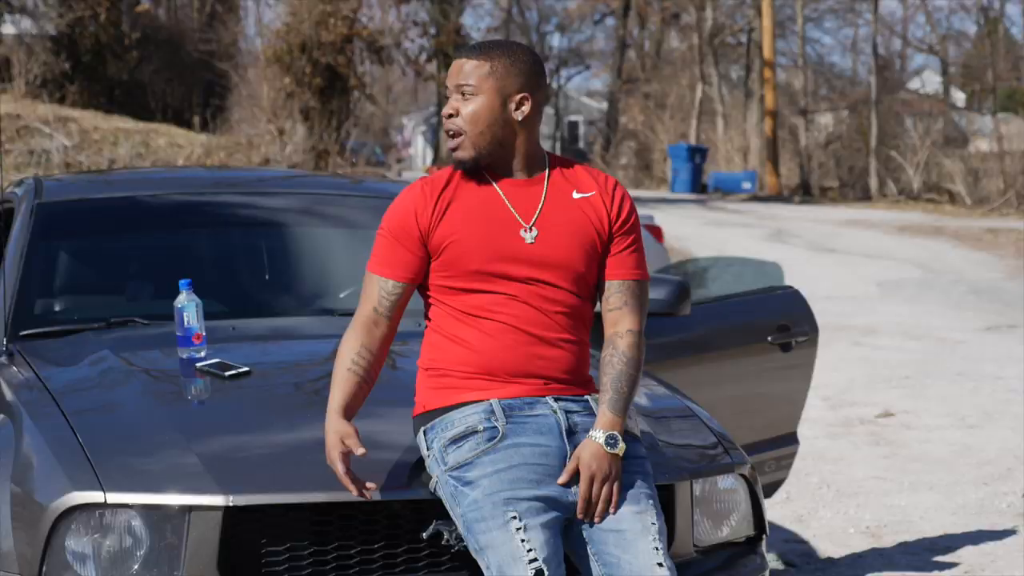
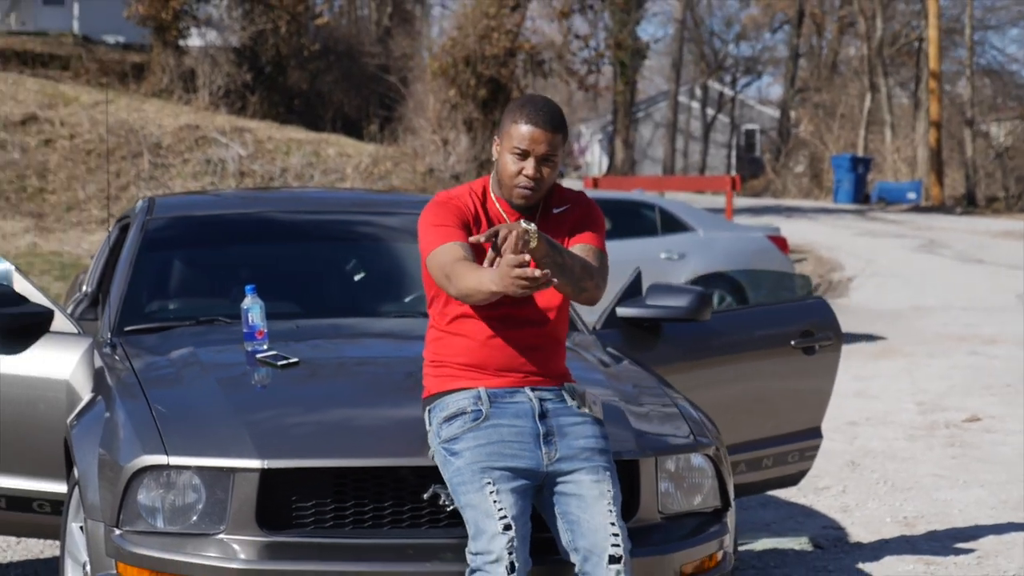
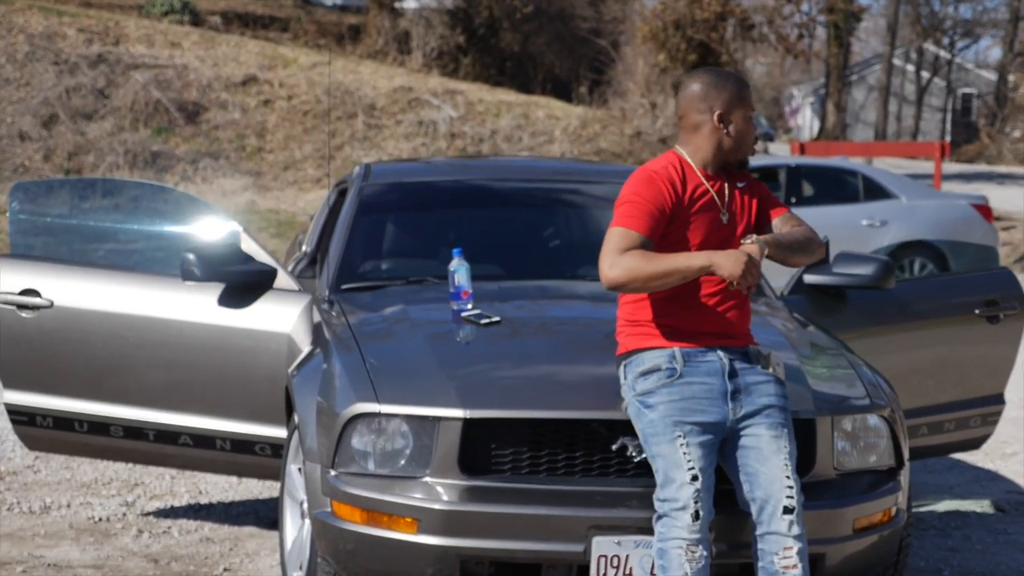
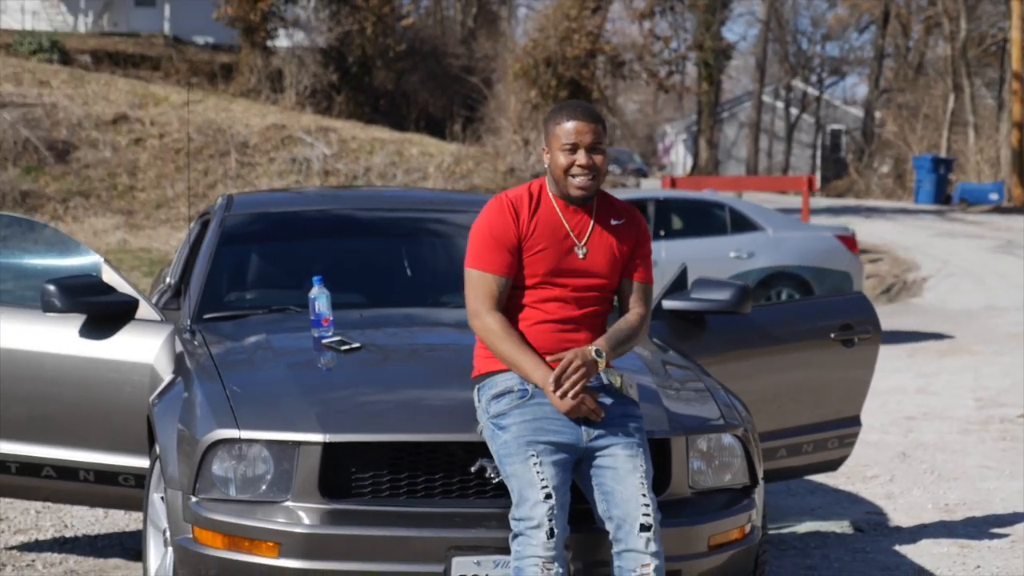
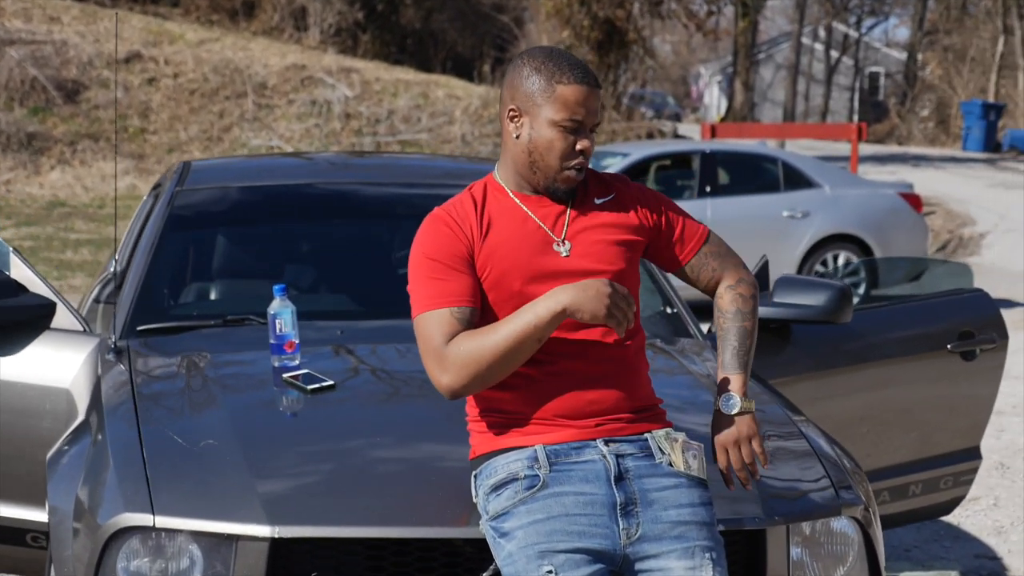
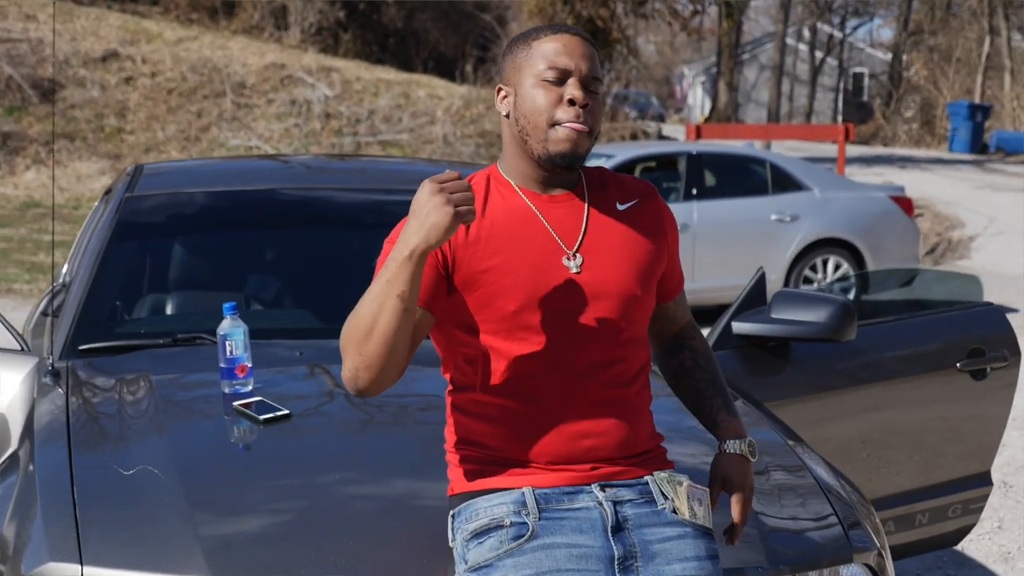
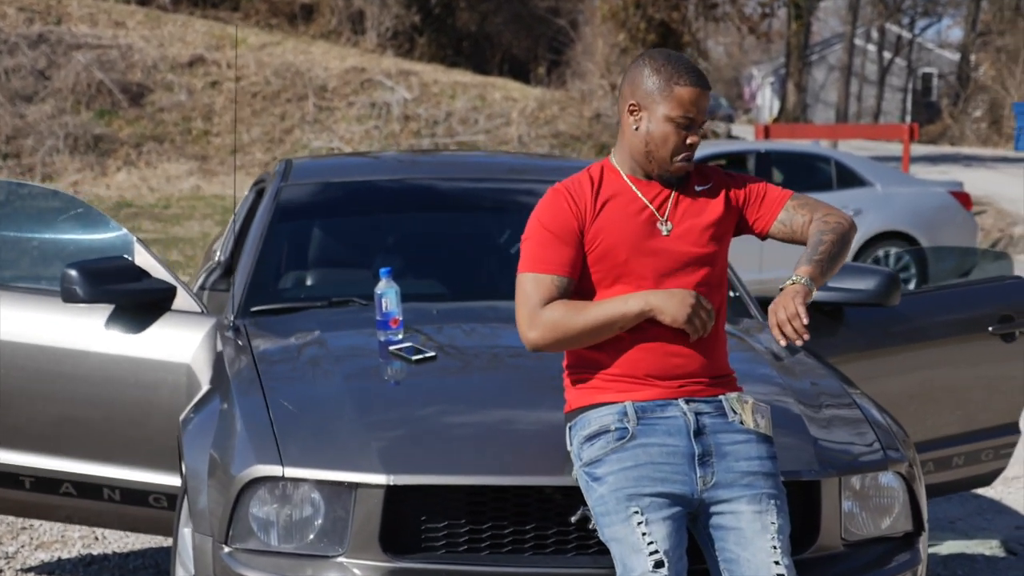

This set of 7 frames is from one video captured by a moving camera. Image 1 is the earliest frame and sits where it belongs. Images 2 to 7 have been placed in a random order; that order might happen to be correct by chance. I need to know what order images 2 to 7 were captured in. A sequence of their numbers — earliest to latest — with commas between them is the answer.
2, 4, 3, 7, 5, 6
